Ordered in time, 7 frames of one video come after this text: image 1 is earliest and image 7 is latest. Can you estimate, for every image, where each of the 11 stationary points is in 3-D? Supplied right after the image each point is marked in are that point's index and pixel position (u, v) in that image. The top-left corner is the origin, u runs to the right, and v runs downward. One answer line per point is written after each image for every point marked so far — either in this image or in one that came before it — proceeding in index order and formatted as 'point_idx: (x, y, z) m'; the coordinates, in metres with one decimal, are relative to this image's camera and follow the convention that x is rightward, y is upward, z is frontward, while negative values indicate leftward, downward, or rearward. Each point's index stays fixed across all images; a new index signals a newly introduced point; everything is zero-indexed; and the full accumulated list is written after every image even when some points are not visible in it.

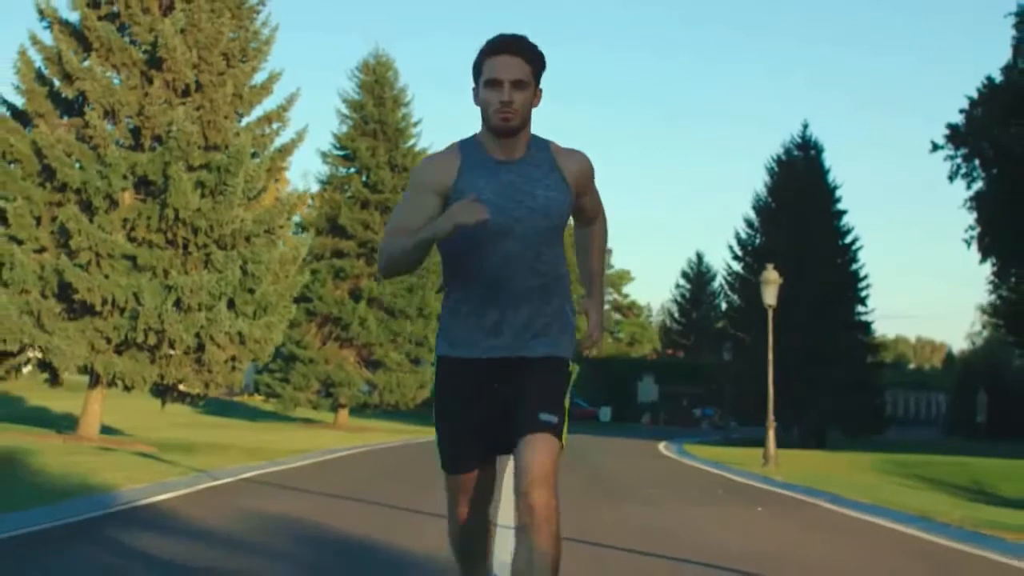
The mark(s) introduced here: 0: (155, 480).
0: (-3.8, -2.1, +15.3) m
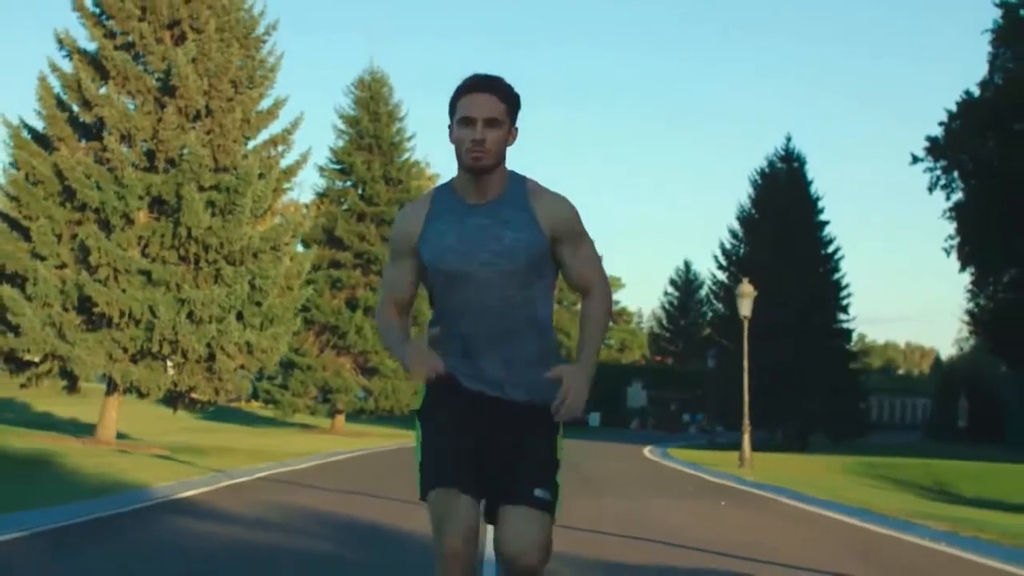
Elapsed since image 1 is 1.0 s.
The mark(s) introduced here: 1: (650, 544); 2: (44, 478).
0: (-3.9, -2.3, +16.9) m
1: (+1.4, -2.3, +13.1) m
2: (-5.5, -2.3, +16.9) m
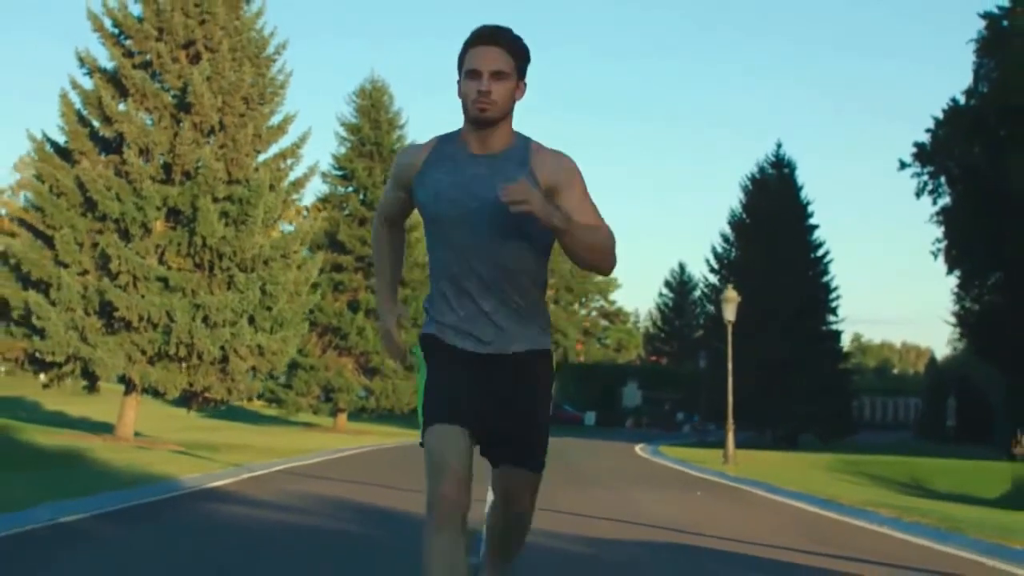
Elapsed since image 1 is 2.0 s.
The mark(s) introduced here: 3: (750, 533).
0: (-4.0, -2.4, +18.3) m
1: (+1.3, -2.4, +14.6) m
2: (-5.6, -2.4, +18.3) m
3: (+2.4, -2.4, +13.8) m
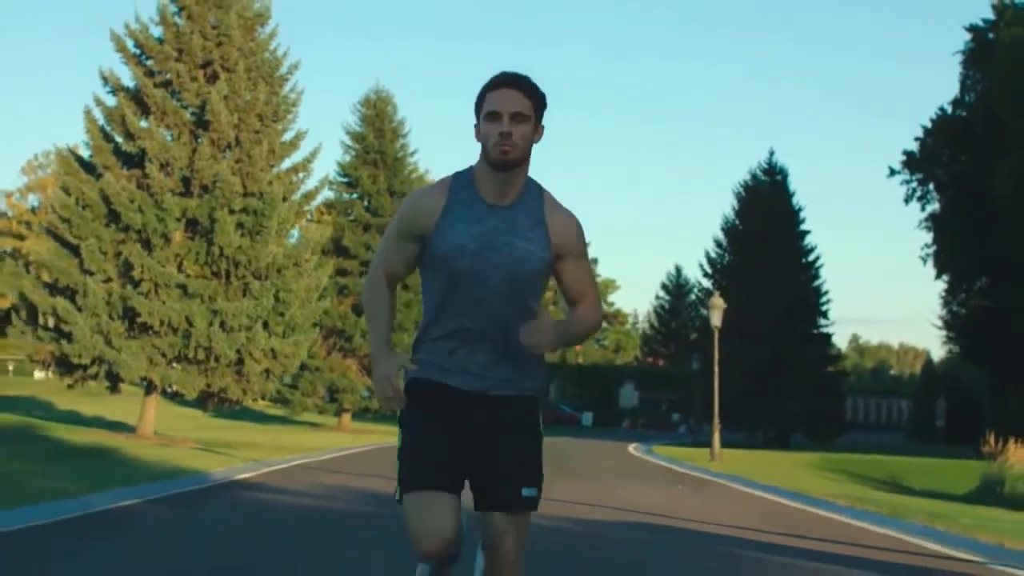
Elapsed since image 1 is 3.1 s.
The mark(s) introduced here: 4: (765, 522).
0: (-4.0, -2.6, +20.0) m
1: (+1.3, -2.6, +16.2) m
2: (-5.6, -2.5, +20.0) m
3: (+2.4, -2.5, +15.4) m
4: (+2.8, -2.5, +15.3) m
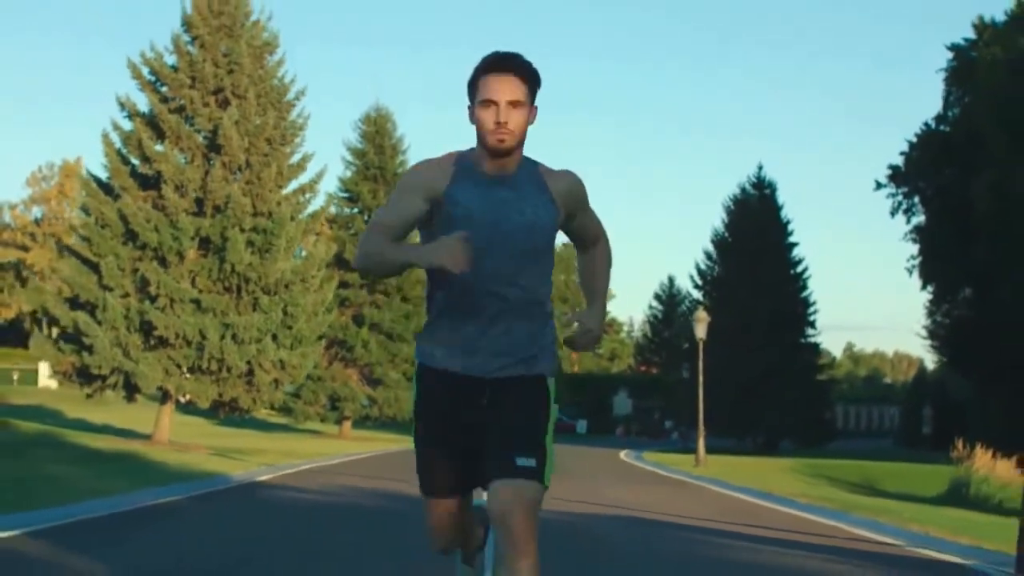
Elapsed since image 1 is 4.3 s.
0: (-4.1, -2.8, +21.6) m
1: (+1.2, -2.8, +17.8) m
2: (-5.7, -2.8, +21.6) m
3: (+2.3, -2.8, +17.1) m
4: (+2.7, -2.8, +16.9) m
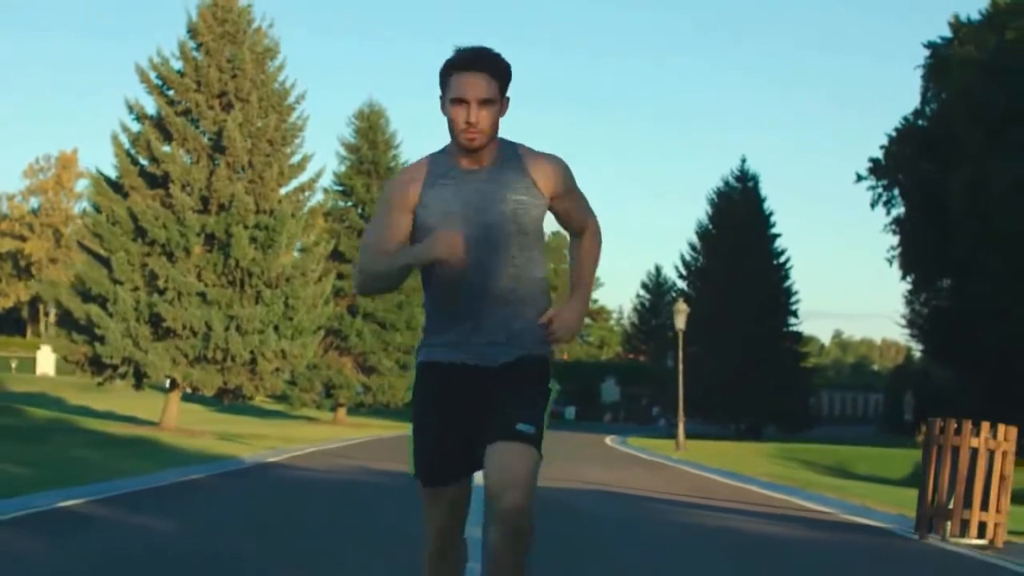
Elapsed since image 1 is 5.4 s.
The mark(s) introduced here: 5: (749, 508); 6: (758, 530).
0: (-4.3, -2.8, +23.2) m
1: (+1.1, -2.8, +19.5) m
2: (-5.9, -2.7, +23.2) m
3: (+2.1, -2.7, +18.8) m
4: (+2.5, -2.7, +18.6) m
5: (+2.7, -2.6, +16.0) m
6: (+2.5, -2.4, +14.0) m
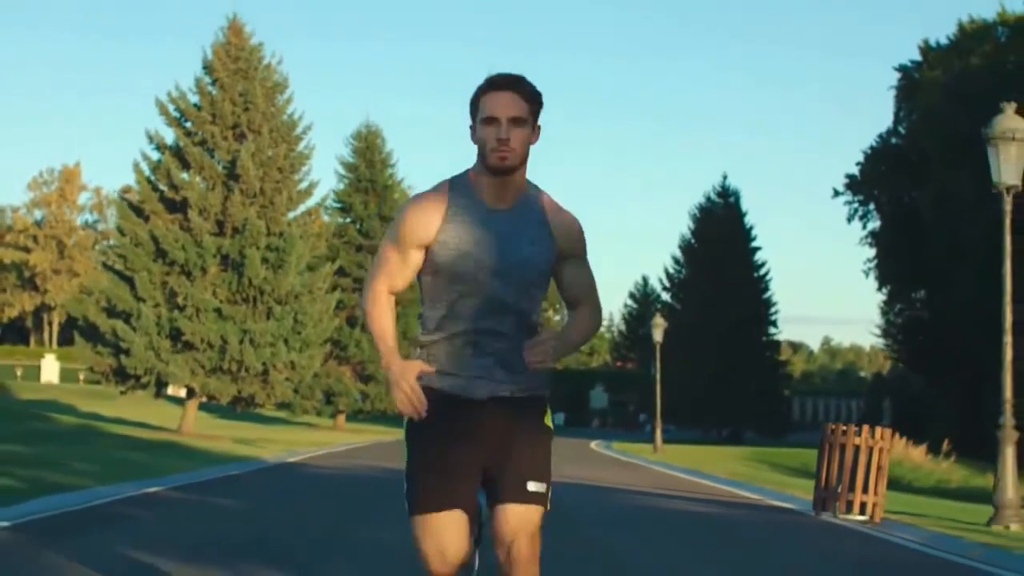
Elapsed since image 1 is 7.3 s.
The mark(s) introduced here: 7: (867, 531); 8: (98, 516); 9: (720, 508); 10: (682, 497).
0: (-4.4, -3.1, +26.0) m
1: (+0.9, -3.1, +22.3) m
2: (-6.1, -3.1, +25.9) m
3: (+2.0, -3.1, +21.5) m
4: (+2.4, -3.1, +21.4) m
5: (+2.6, -2.9, +18.8) m
6: (+2.3, -2.8, +16.8) m
7: (+4.0, -2.7, +15.7) m
8: (-4.6, -2.5, +15.3) m
9: (+2.7, -2.8, +18.1) m
10: (+2.3, -2.9, +19.3) m
